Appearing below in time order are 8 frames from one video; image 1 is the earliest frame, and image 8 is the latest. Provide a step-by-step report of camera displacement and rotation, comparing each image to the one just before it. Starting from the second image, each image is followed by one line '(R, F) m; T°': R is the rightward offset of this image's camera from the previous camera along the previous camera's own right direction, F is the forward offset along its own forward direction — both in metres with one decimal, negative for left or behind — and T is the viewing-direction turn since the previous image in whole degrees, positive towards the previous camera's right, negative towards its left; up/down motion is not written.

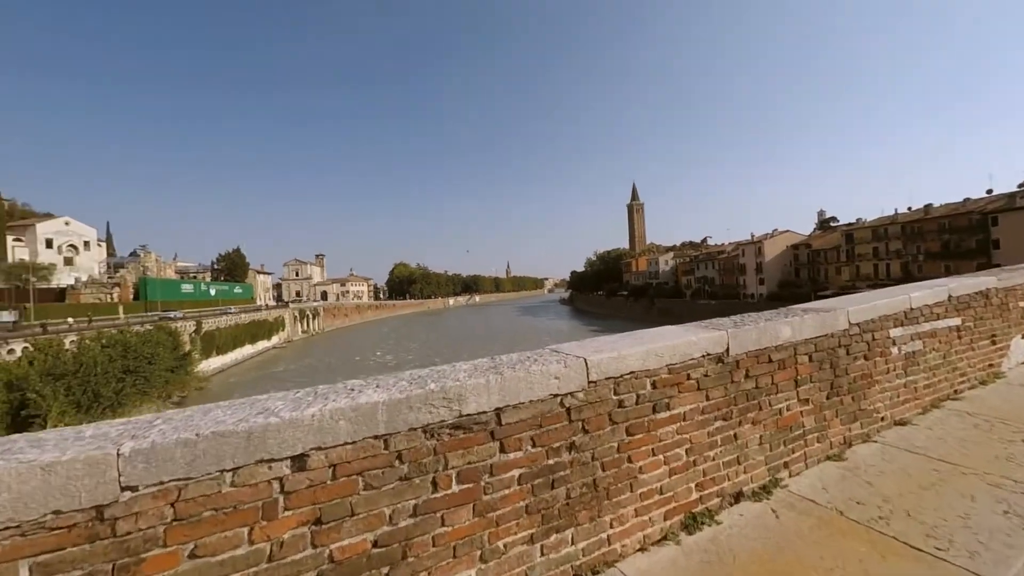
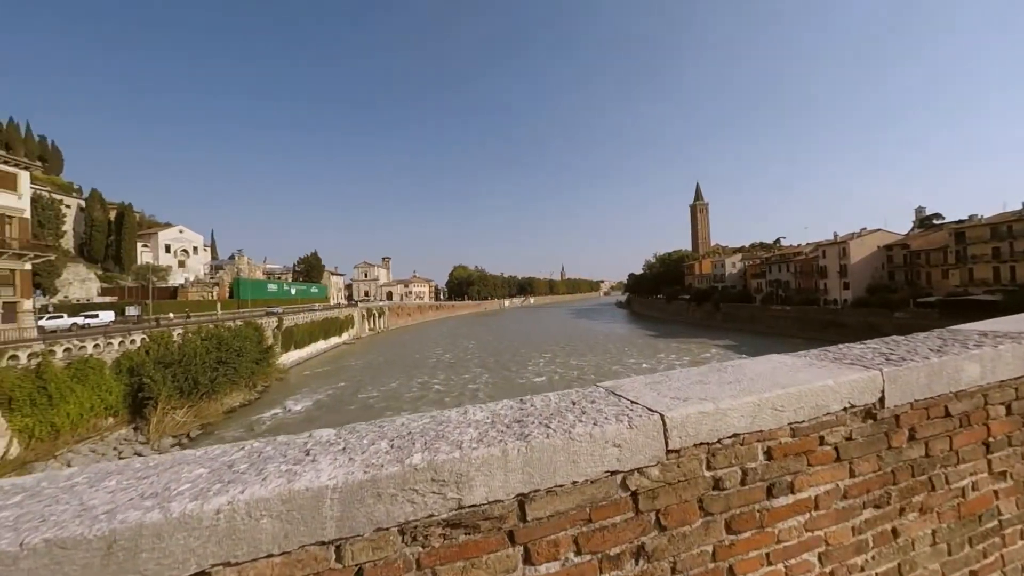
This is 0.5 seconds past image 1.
(0.0, +0.1) m; -7°
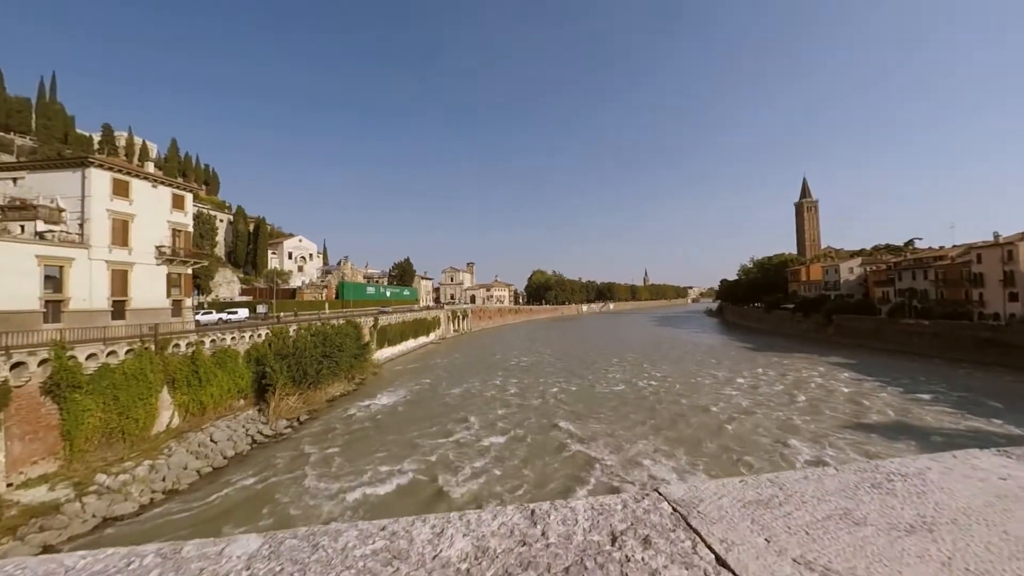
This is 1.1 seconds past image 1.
(-0.1, -0.7) m; -10°
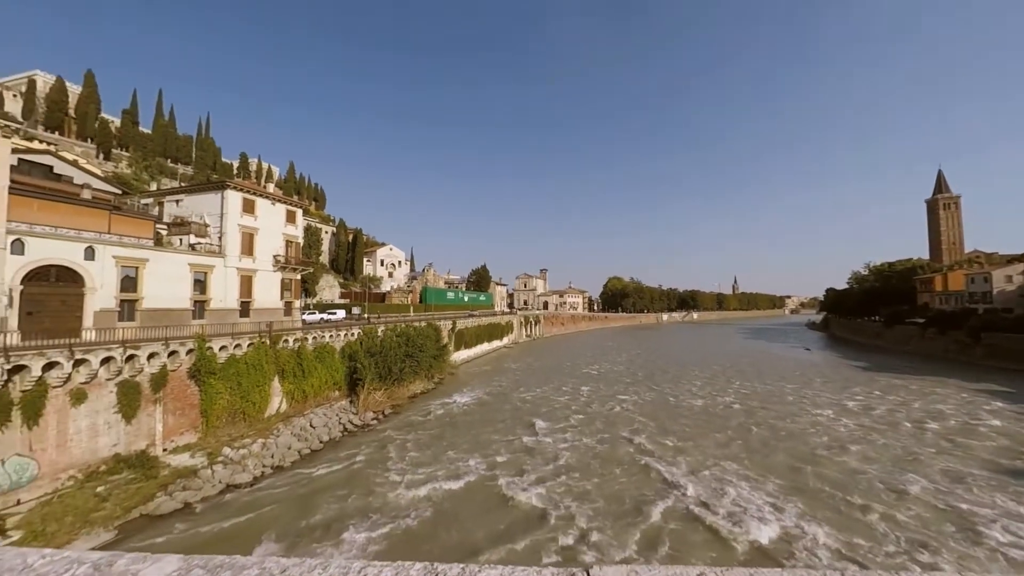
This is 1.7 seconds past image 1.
(+0.2, -0.9) m; -10°
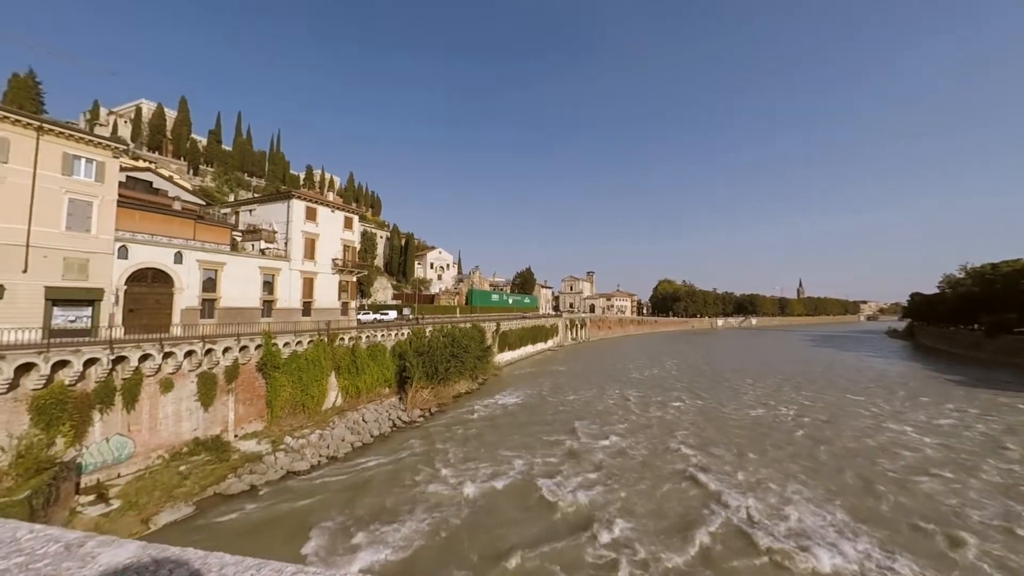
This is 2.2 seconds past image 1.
(+0.3, -0.5) m; -6°
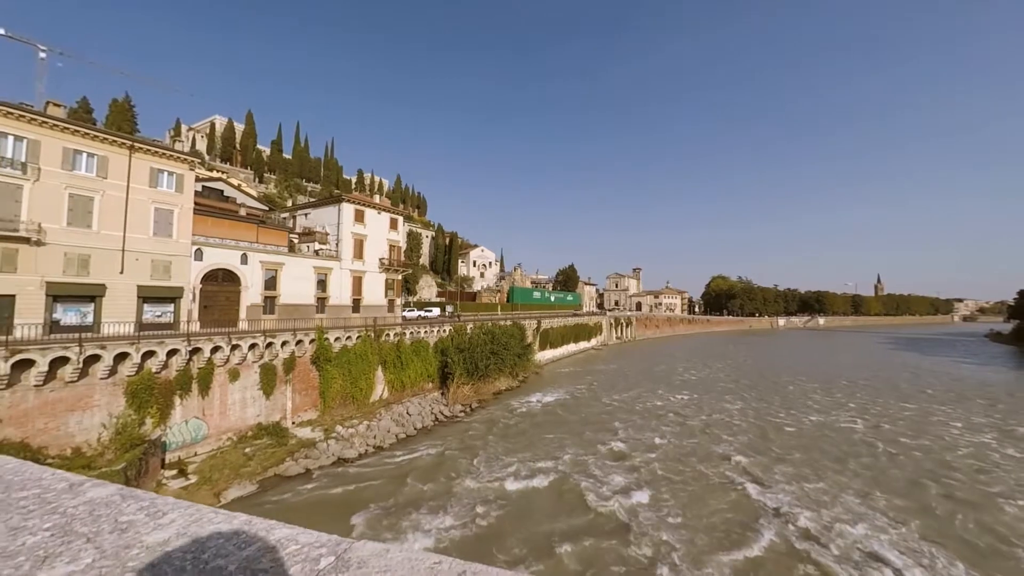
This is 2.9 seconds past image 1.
(+0.8, -0.5) m; -6°
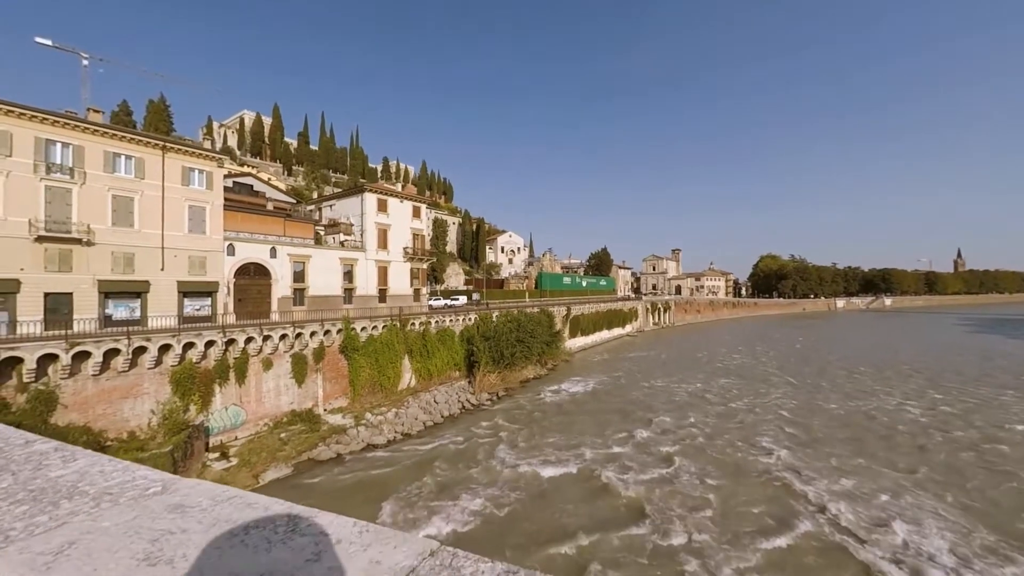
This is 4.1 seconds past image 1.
(+1.3, +0.6) m; -6°
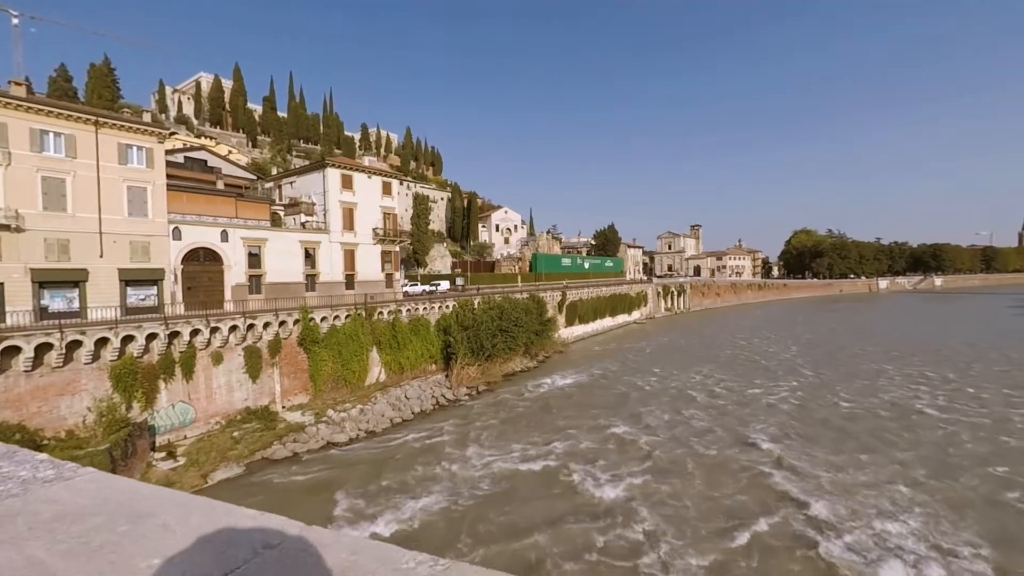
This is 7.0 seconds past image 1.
(+3.4, +3.5) m; -4°
